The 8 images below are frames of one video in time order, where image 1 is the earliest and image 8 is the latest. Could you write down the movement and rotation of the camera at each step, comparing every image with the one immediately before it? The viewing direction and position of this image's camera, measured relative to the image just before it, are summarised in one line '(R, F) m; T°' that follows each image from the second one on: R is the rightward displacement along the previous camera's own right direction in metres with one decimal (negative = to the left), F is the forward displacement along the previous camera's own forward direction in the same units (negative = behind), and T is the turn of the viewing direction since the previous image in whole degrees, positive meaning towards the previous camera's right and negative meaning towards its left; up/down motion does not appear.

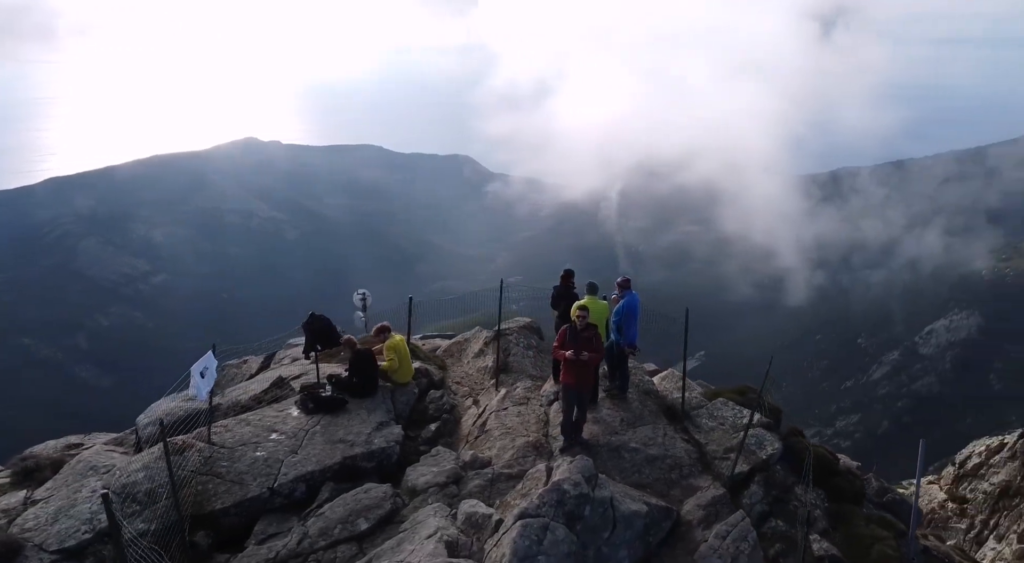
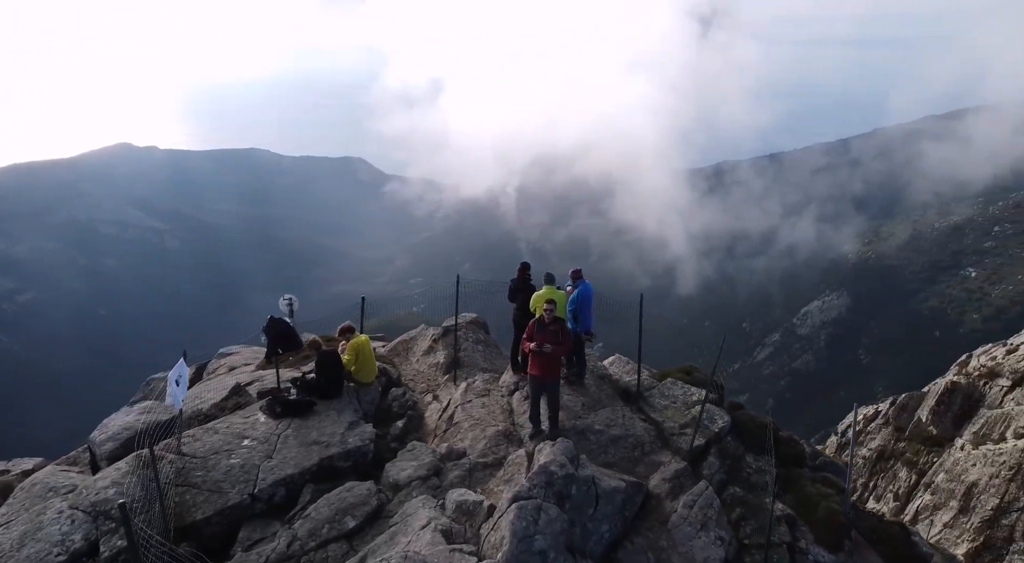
(-0.9, -0.2) m; +7°
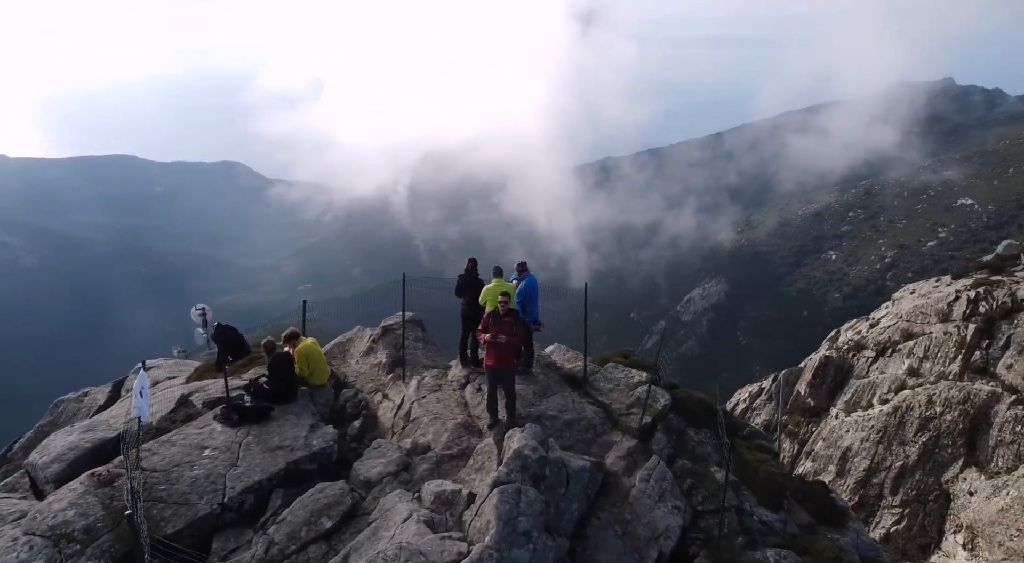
(-0.8, -0.2) m; +8°
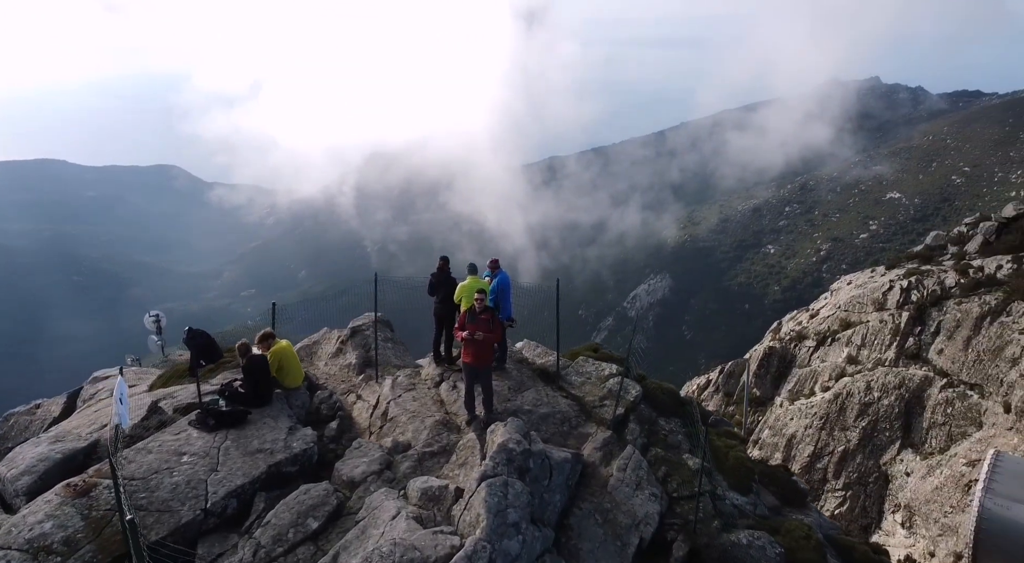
(-0.4, -0.1) m; +4°
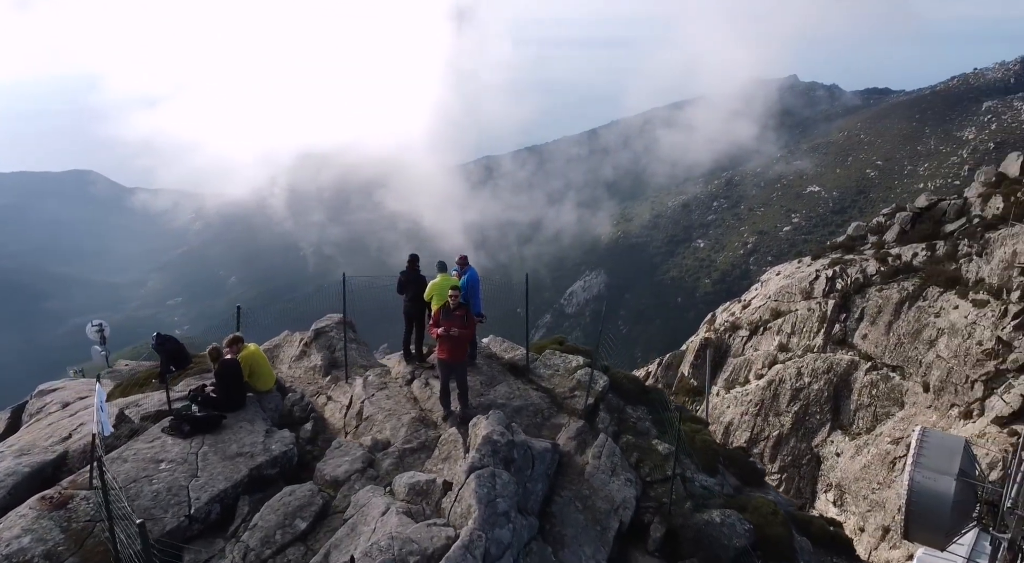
(-0.5, -0.2) m; +4°
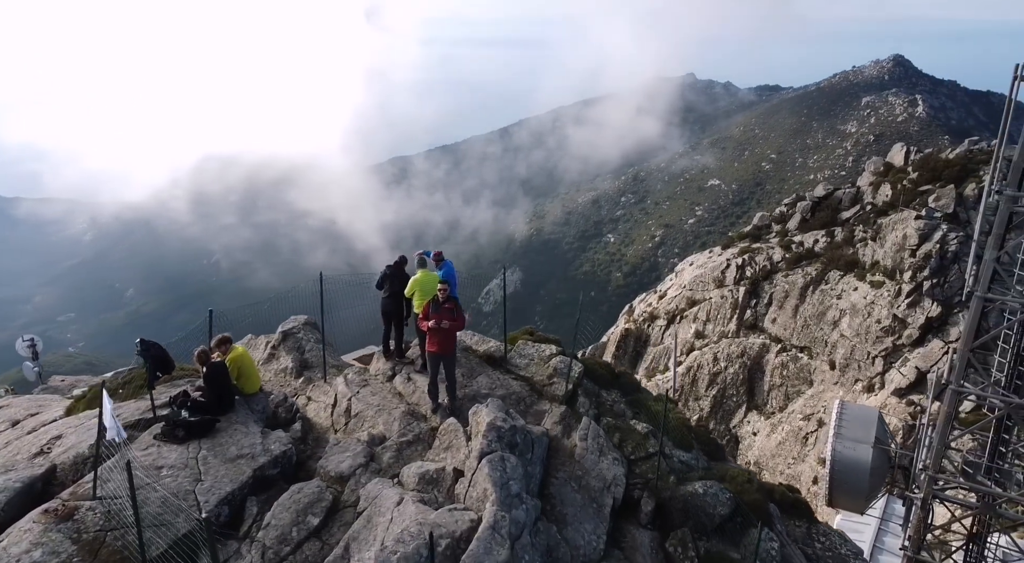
(-1.0, -0.3) m; +6°
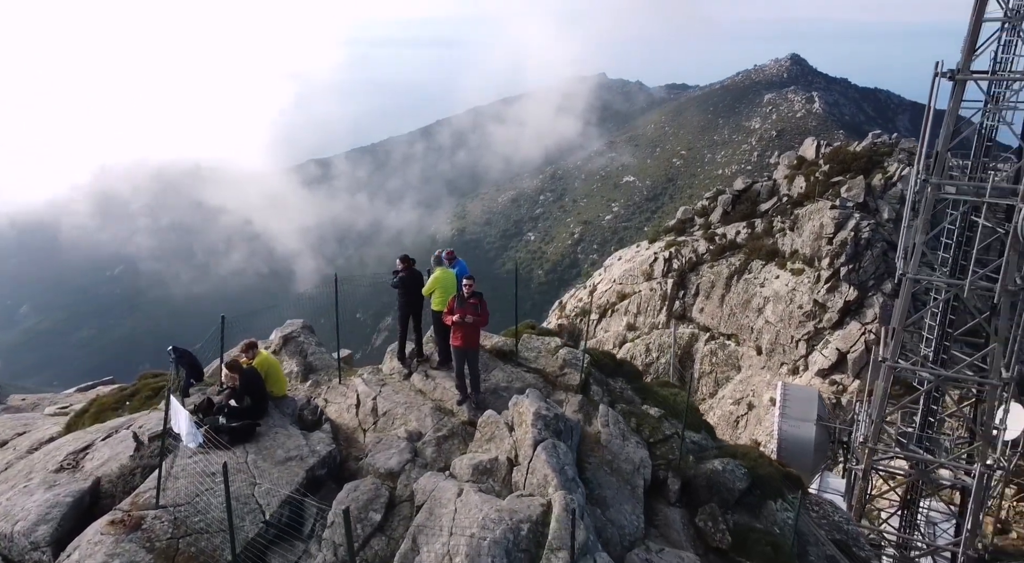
(-1.5, -0.3) m; +4°
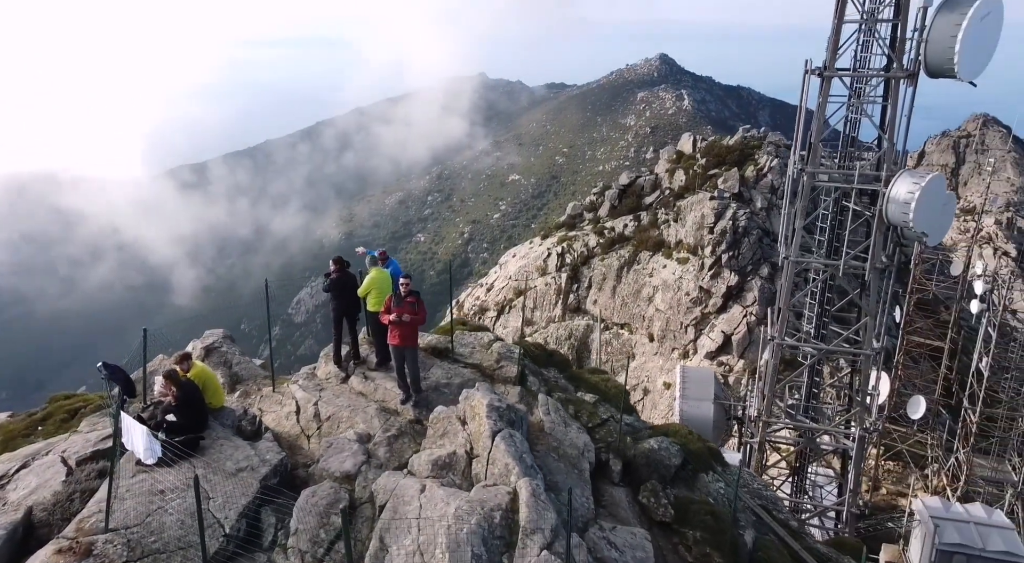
(-0.7, -0.2) m; +8°
